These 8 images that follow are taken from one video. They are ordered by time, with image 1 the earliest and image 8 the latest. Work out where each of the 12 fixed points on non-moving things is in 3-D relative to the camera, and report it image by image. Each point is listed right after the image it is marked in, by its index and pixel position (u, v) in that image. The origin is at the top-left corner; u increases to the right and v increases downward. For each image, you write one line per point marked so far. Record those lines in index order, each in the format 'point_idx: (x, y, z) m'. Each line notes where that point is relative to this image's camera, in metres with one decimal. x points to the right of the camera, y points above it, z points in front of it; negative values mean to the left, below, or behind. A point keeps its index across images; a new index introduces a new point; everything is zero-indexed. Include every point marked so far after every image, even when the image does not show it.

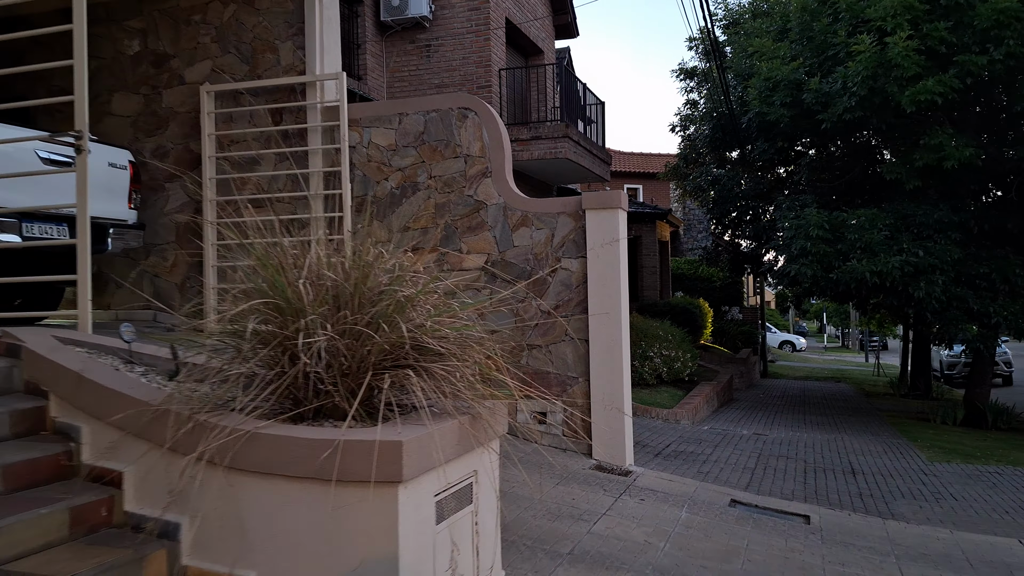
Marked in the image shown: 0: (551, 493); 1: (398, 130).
0: (+0.3, -1.4, +6.2) m
1: (-1.1, +1.5, +8.3) m
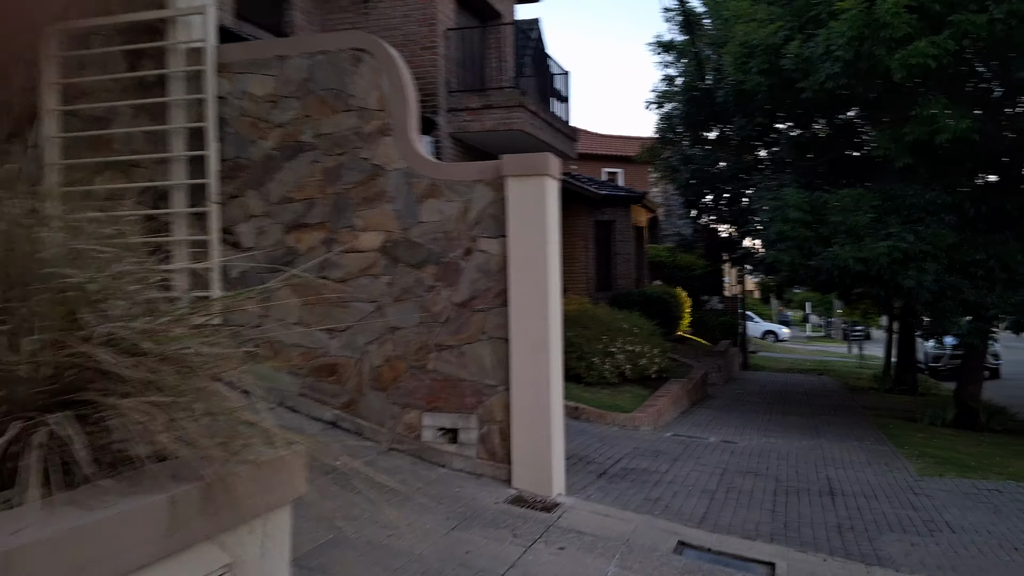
0: (-0.4, -1.4, +4.7) m
1: (-1.8, +1.6, +6.8) m
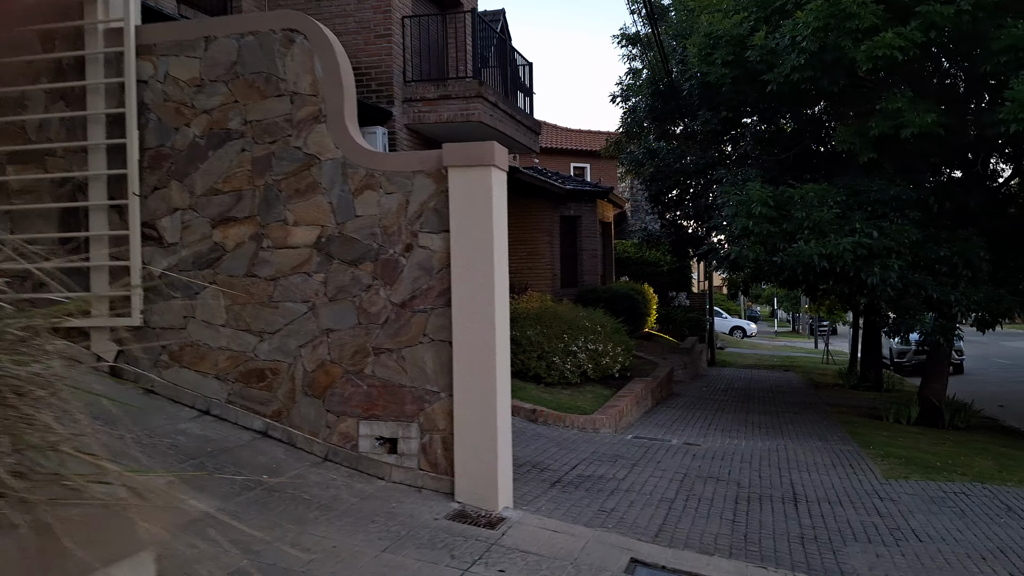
0: (-0.7, -1.4, +4.3) m
1: (-2.2, +1.6, +6.3) m
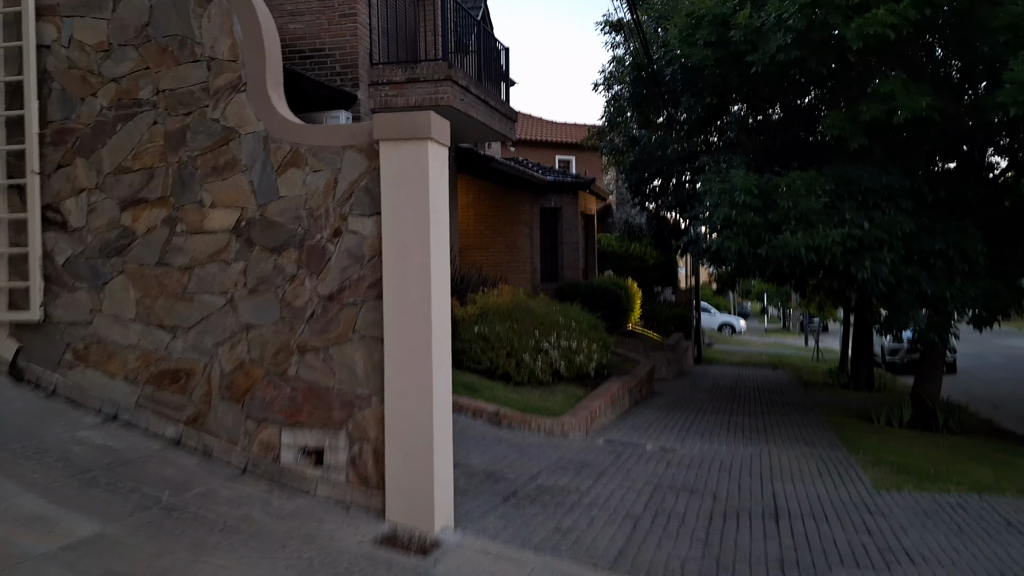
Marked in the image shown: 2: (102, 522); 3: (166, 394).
0: (-1.0, -1.3, +3.6) m
1: (-2.5, +1.7, +5.6) m
2: (-2.0, -1.1, +4.3) m
3: (-2.1, -0.6, +5.4) m
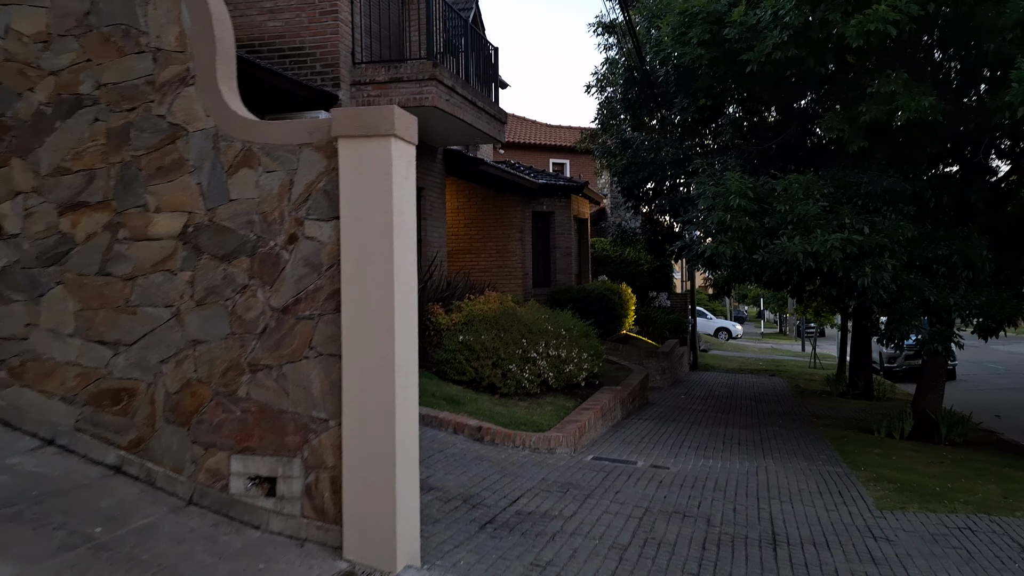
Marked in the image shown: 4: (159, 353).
0: (-1.2, -1.4, +3.2) m
1: (-2.7, +1.6, +5.1) m
2: (-2.1, -1.2, +3.8) m
3: (-2.3, -0.7, +5.0) m
4: (-1.9, -0.4, +4.9) m
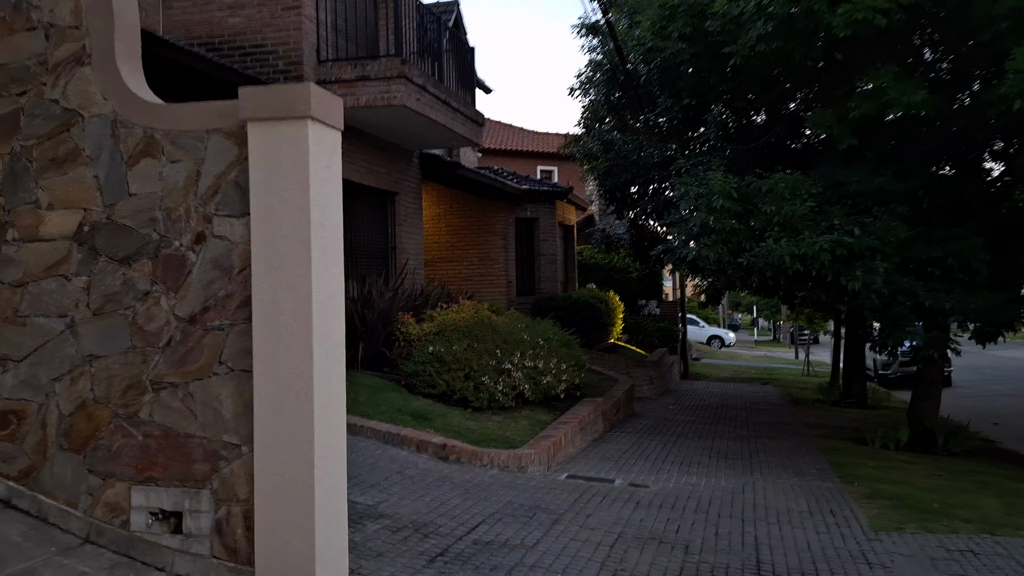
0: (-1.4, -1.4, +2.6) m
1: (-3.0, +1.6, +4.6) m
2: (-2.4, -1.2, +3.2) m
3: (-2.5, -0.8, +4.4) m
4: (-2.2, -0.4, +4.3) m
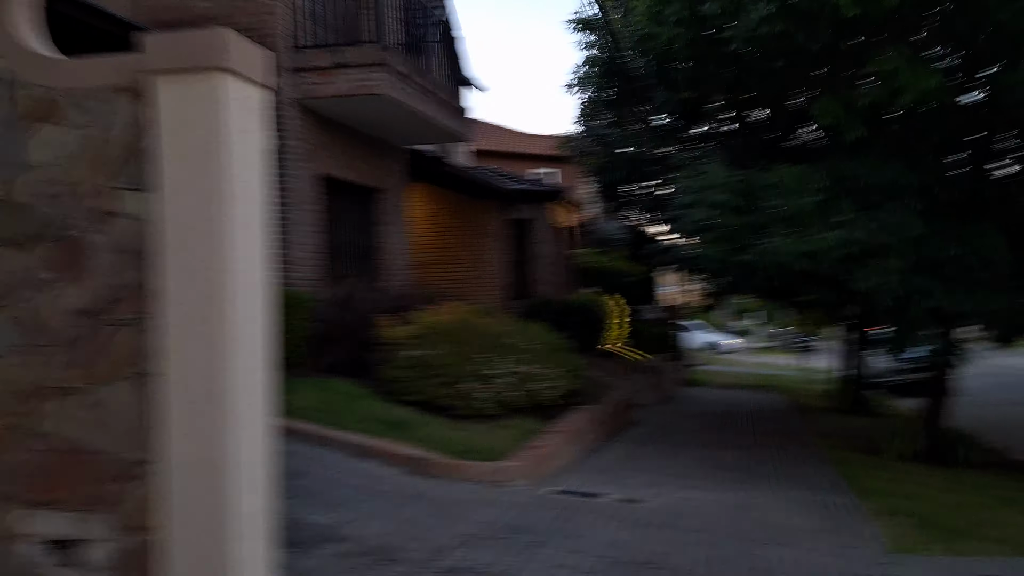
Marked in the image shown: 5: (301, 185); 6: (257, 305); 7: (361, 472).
0: (-1.6, -1.3, +1.9) m
1: (-3.1, +1.6, +3.9) m
2: (-2.5, -1.2, +2.6) m
3: (-2.7, -0.7, +3.7) m
4: (-2.3, -0.3, +3.6) m
5: (-2.5, +1.2, +10.7) m
6: (-0.9, -0.2, +3.4) m
7: (-1.2, -1.4, +6.9) m
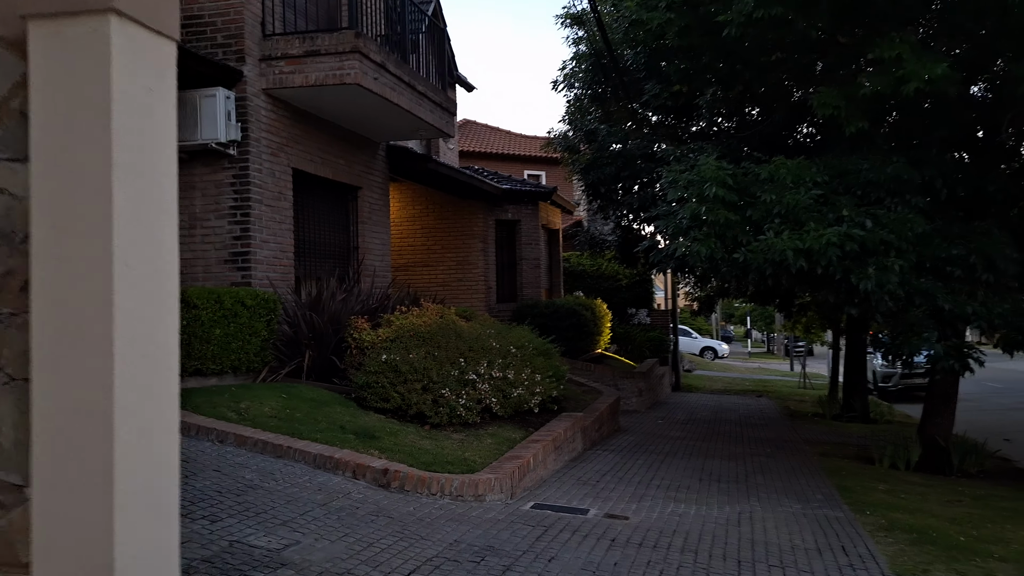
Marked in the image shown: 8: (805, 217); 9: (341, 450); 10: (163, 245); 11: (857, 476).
0: (-1.8, -1.3, +1.3) m
1: (-3.3, +1.6, +3.4) m
2: (-2.7, -1.1, +2.0) m
3: (-2.9, -0.7, +3.1) m
4: (-2.5, -0.3, +3.1) m
5: (-2.8, +1.2, +10.1) m
6: (-1.1, -0.2, +2.8) m
7: (-1.4, -1.4, +6.3) m
8: (+2.8, +0.7, +8.4) m
9: (-1.4, -1.3, +7.0) m
10: (-1.1, +0.1, +2.8) m
11: (+4.2, -2.2, +10.8) m
